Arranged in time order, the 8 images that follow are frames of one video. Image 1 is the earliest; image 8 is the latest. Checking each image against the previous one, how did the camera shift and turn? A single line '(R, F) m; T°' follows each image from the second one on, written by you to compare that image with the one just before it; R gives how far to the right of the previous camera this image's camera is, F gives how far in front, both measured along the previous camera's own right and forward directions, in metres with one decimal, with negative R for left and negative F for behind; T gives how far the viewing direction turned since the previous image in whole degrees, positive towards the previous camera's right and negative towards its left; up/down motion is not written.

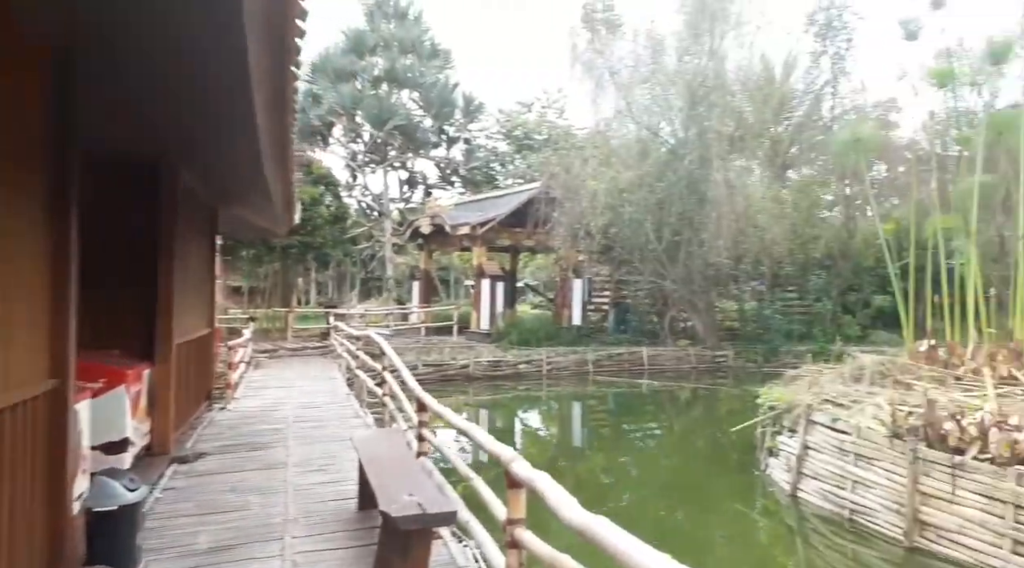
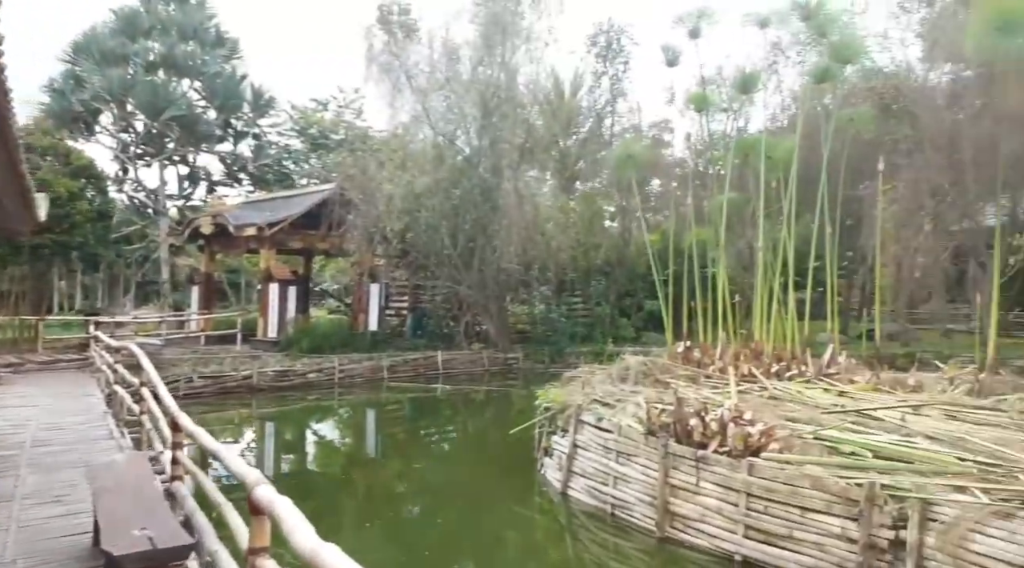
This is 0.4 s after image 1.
(+0.1, 0.0) m; +15°
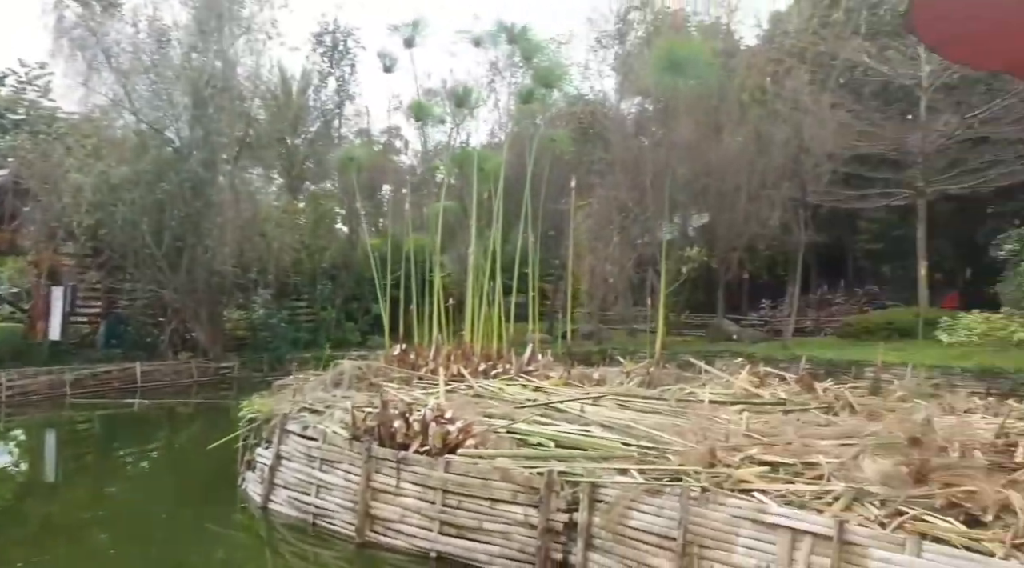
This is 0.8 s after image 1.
(+0.2, 0.0) m; +20°
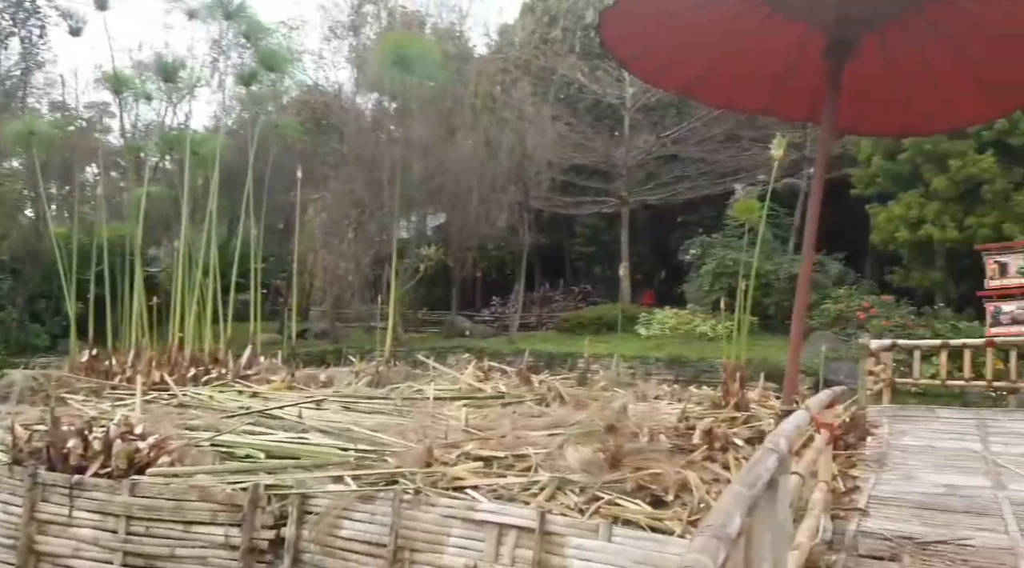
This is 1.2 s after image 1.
(+0.1, +0.1) m; +20°
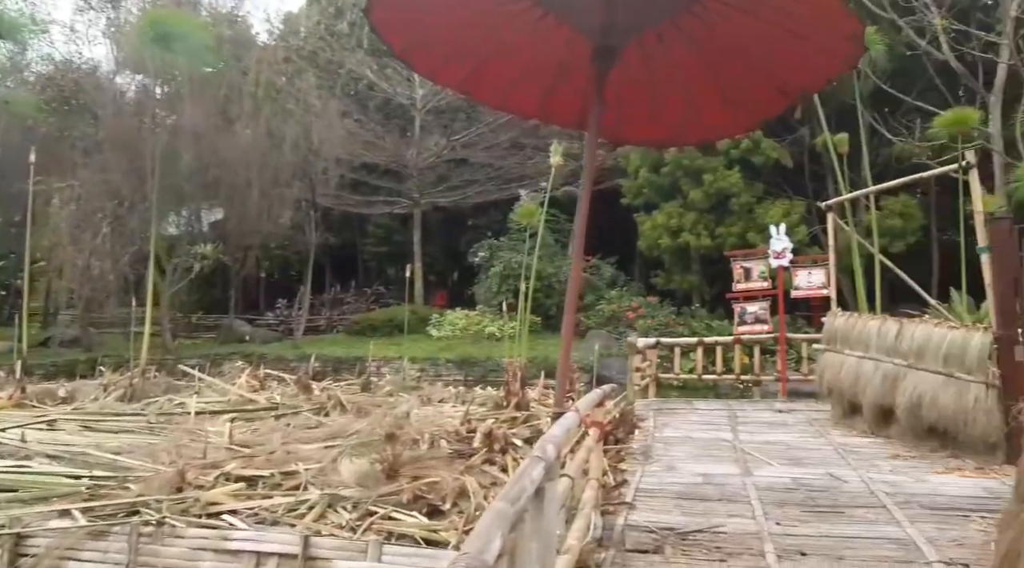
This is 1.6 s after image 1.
(+0.1, +0.1) m; +16°
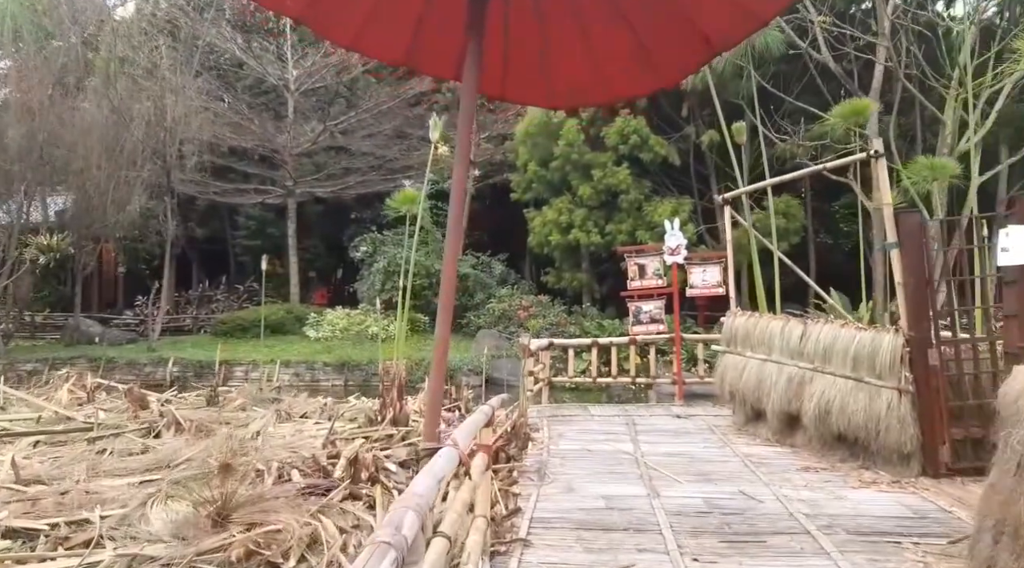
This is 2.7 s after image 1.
(+0.1, +0.6) m; +8°
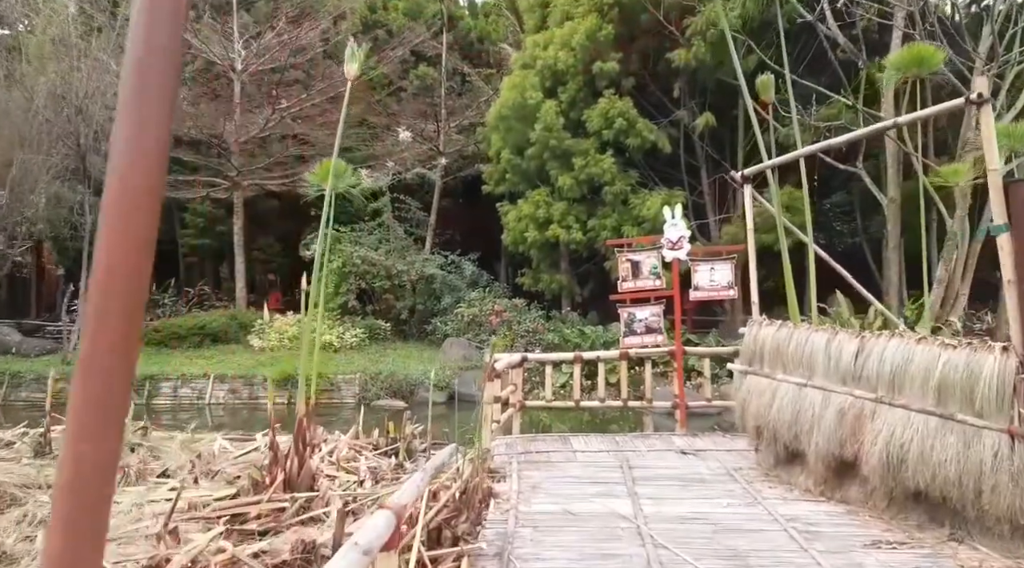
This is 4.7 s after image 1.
(+0.1, +1.3) m; +2°
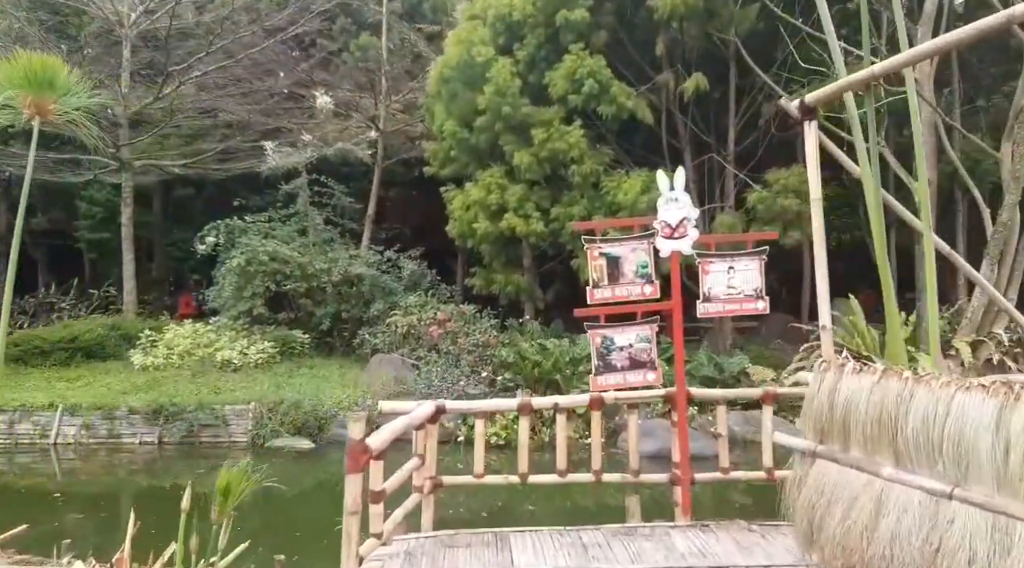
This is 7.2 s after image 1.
(+0.3, +1.9) m; +2°
